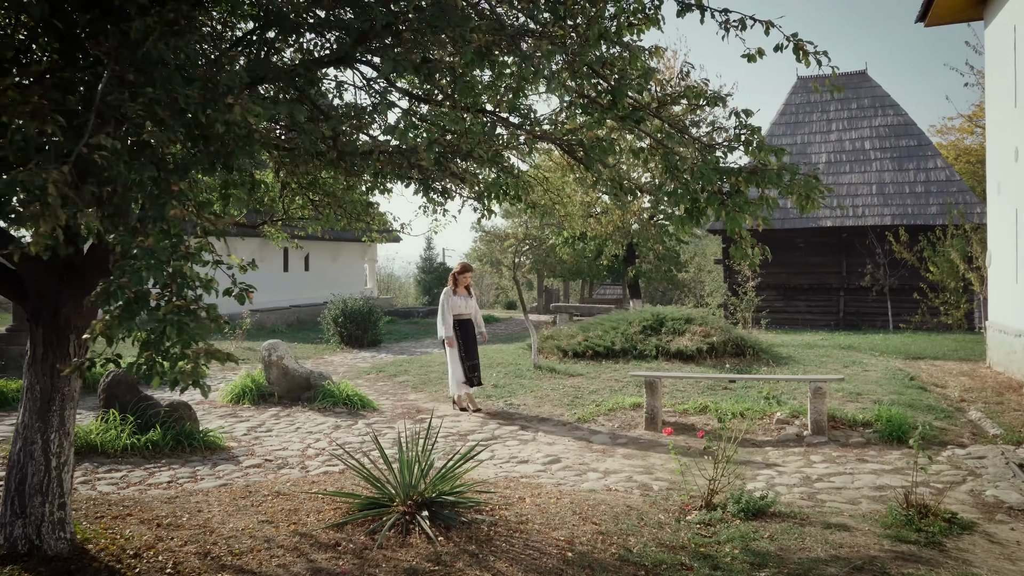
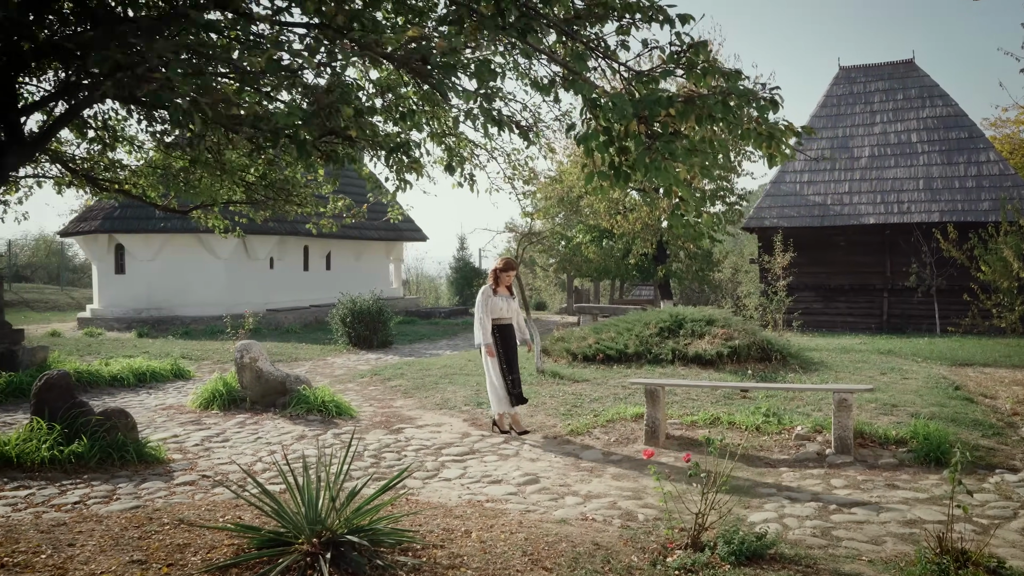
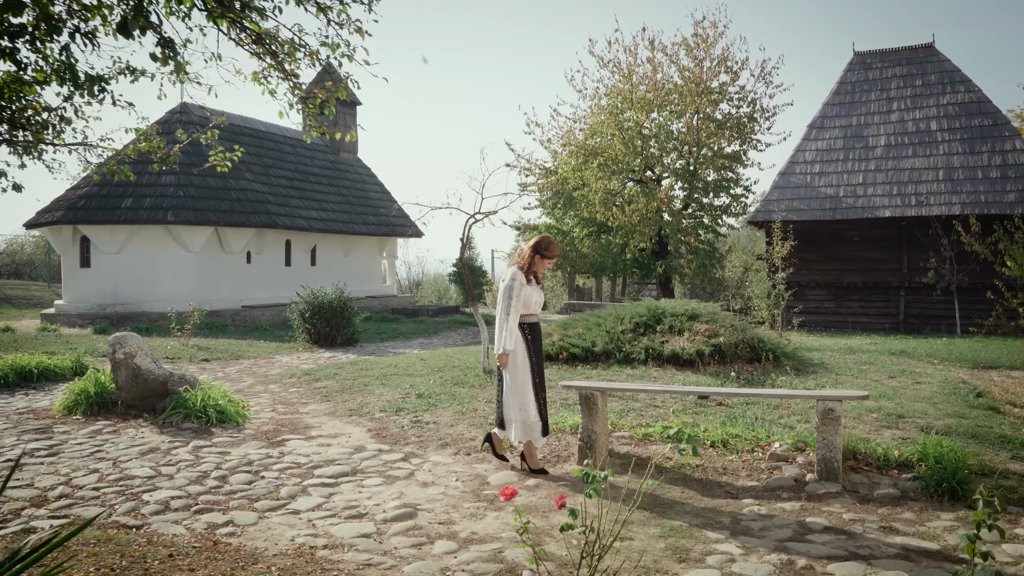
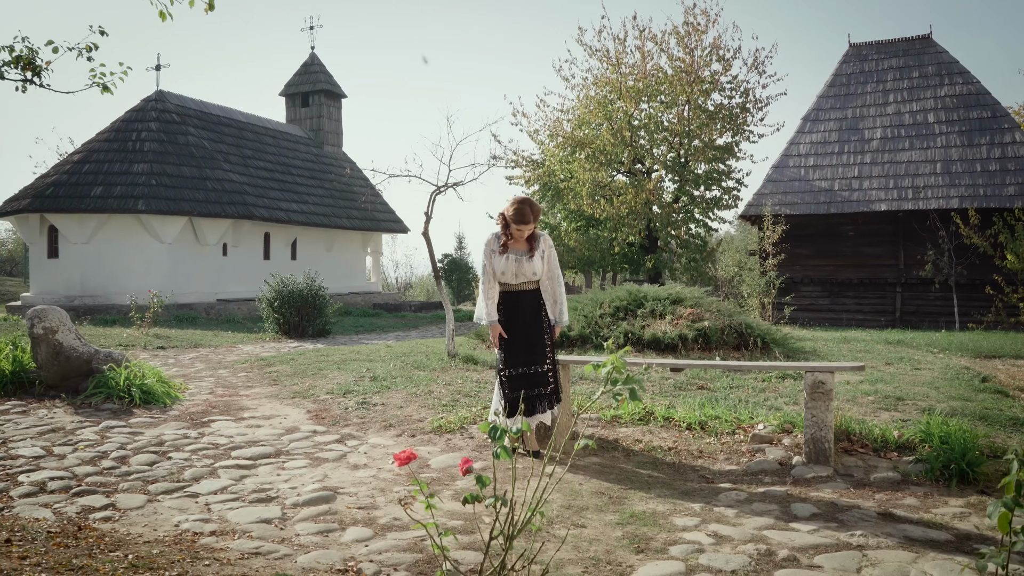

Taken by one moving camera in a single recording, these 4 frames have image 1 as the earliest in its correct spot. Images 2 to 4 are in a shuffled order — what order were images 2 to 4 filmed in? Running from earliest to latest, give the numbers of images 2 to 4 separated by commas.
2, 3, 4
